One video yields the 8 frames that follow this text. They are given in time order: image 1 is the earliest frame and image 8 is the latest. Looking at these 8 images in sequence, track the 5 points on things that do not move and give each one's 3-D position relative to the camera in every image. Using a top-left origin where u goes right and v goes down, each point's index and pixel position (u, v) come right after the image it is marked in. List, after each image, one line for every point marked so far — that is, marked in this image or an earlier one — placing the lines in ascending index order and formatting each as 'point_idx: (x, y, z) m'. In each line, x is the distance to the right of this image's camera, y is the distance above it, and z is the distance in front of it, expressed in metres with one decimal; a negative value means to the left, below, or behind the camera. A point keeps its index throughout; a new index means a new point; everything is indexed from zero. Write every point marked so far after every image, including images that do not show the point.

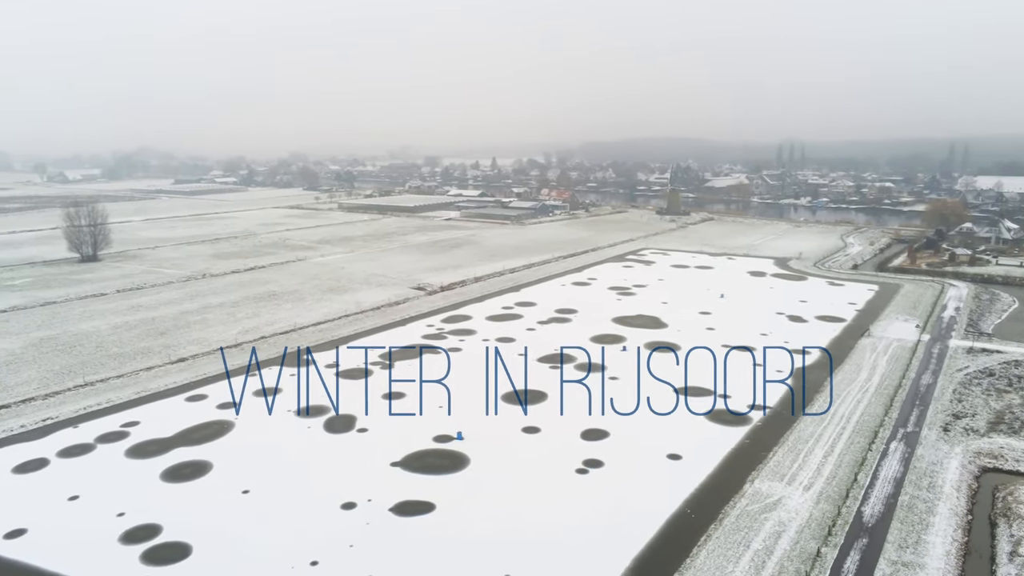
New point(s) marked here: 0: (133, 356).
0: (-8.2, -1.5, +13.4) m
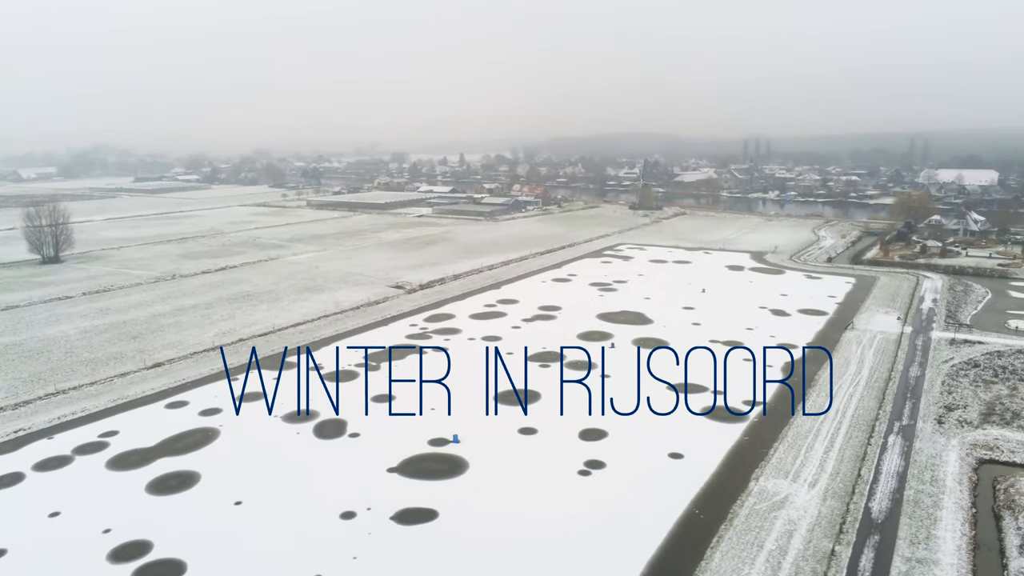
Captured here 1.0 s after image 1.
0: (-8.5, -1.6, +12.8) m
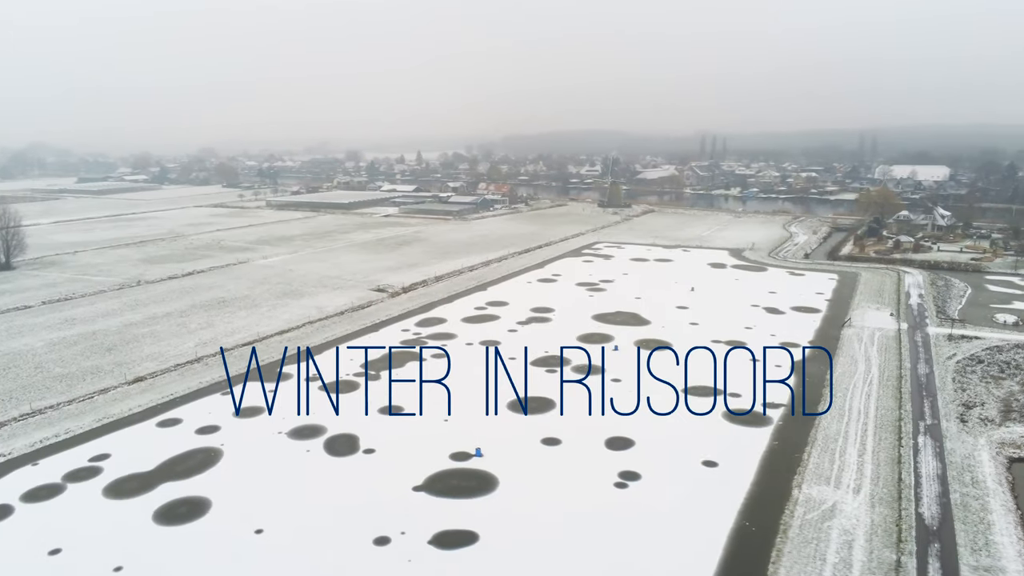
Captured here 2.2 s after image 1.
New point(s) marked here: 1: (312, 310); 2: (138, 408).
0: (-8.4, -1.8, +12.0) m
1: (-5.9, -0.6, +18.0) m
2: (-6.1, -2.0, +10.1) m
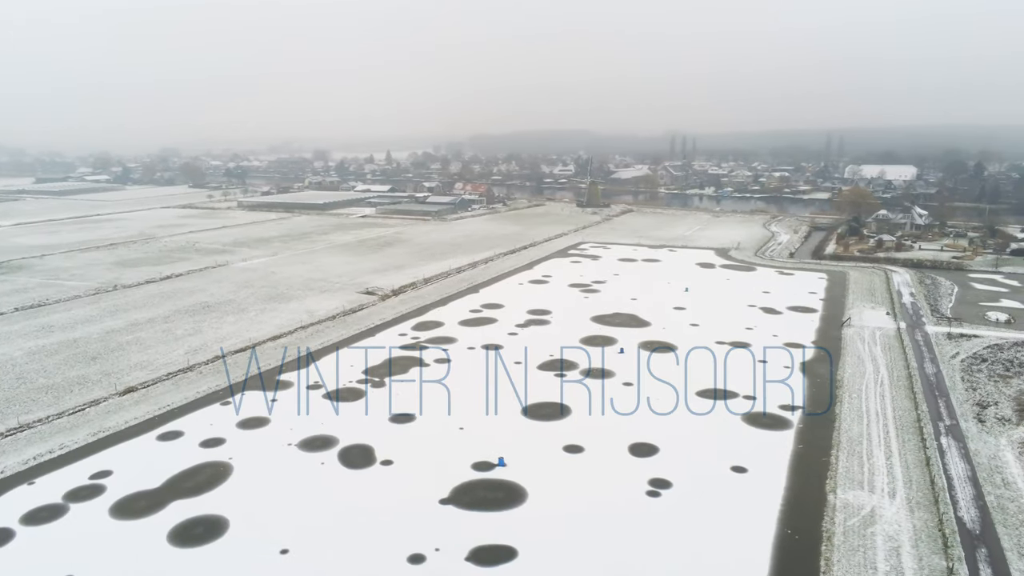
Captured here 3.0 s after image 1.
0: (-8.2, -1.9, +11.5) m
1: (-6.0, -0.7, +17.6) m
2: (-5.9, -2.1, +9.7) m
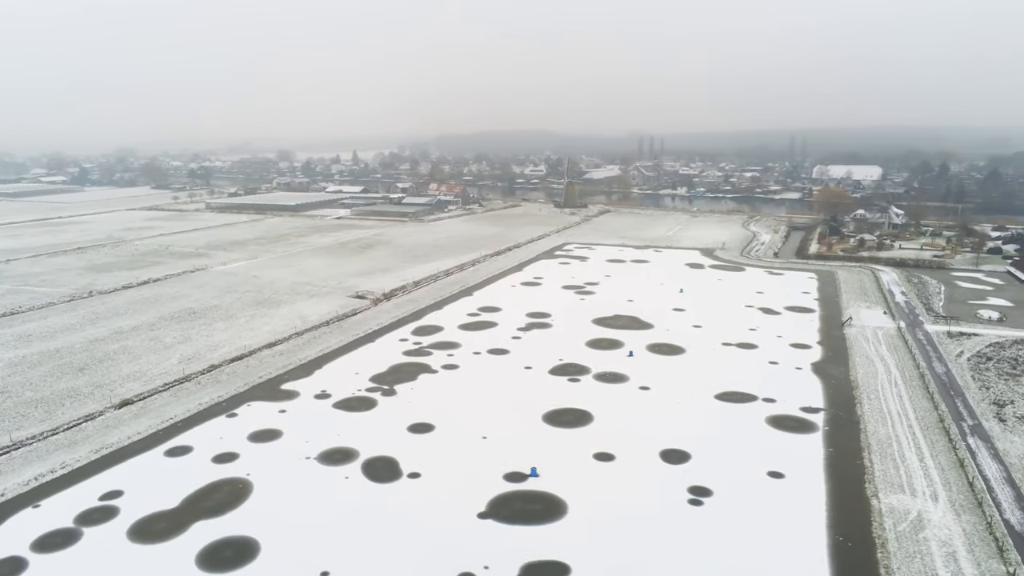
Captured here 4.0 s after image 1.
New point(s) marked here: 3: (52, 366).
0: (-8.0, -2.0, +10.9) m
1: (-6.0, -0.9, +17.1) m
2: (-5.6, -2.2, +9.2) m
3: (-9.7, -1.7, +13.1) m
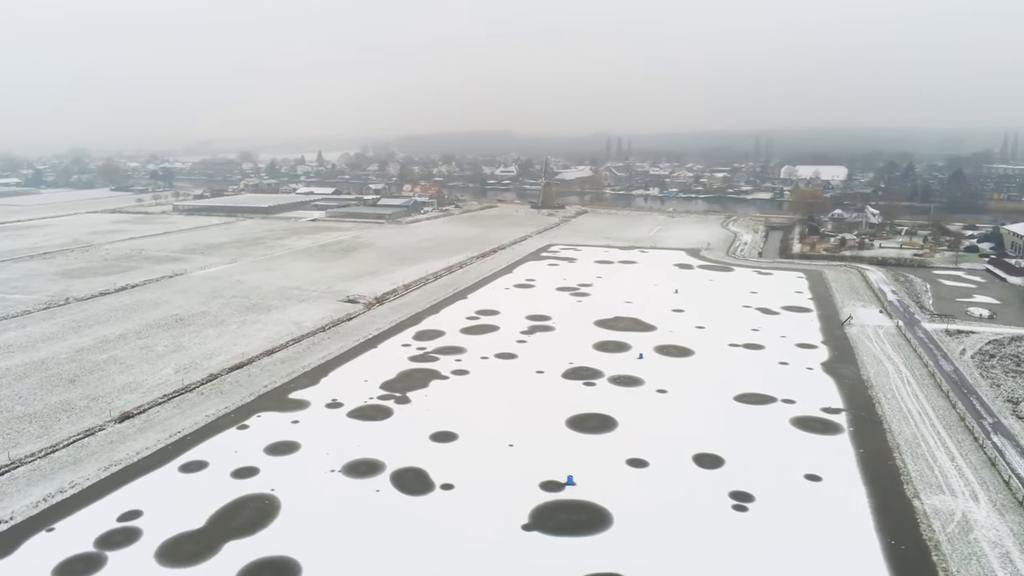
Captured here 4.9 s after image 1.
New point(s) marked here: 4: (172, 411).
0: (-7.7, -2.2, +10.4) m
1: (-6.0, -1.0, +16.7) m
2: (-5.2, -2.3, +8.8) m
3: (-9.6, -1.8, +12.5) m
4: (-5.8, -2.1, +10.4) m
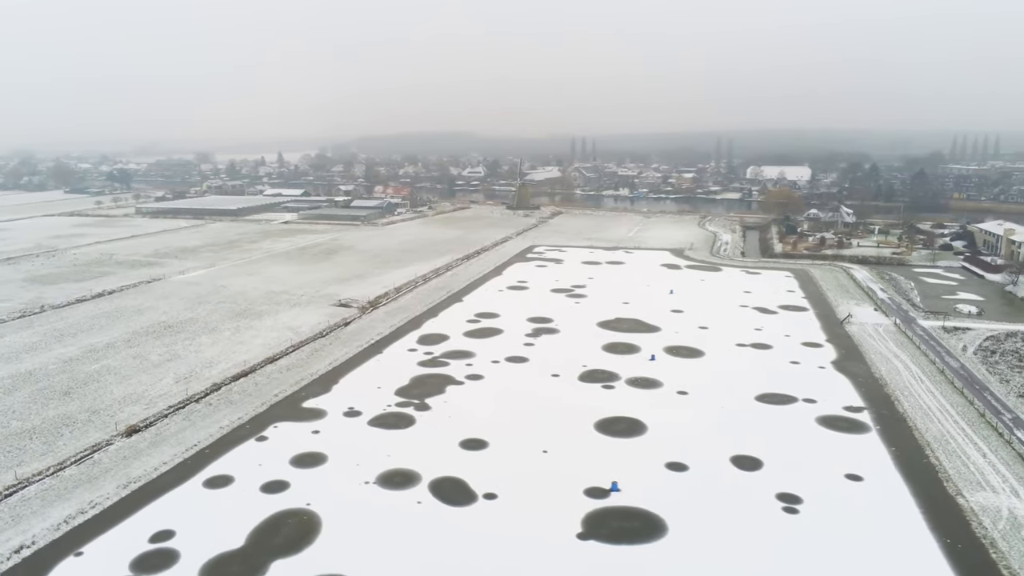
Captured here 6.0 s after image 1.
0: (-7.3, -2.3, +9.9) m
1: (-6.0, -1.2, +16.3) m
2: (-4.8, -2.4, +8.5) m
3: (-9.3, -2.0, +11.9) m
4: (-5.4, -2.2, +10.0) m
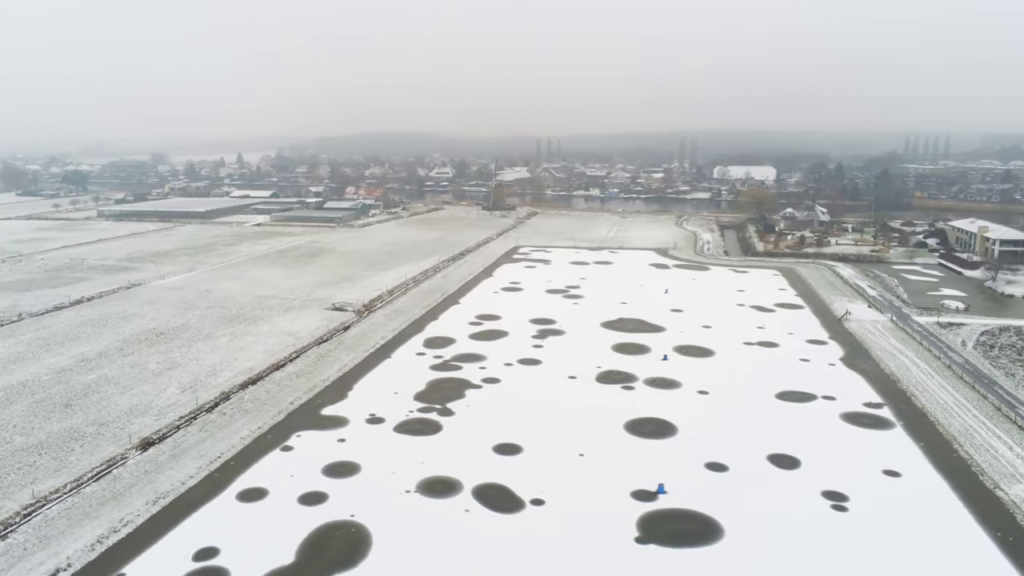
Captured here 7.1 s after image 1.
0: (-6.9, -2.5, +9.5) m
1: (-5.9, -1.3, +16.0) m
2: (-4.3, -2.5, +8.2) m
3: (-8.9, -2.2, +11.4) m
4: (-5.0, -2.3, +9.7) m
